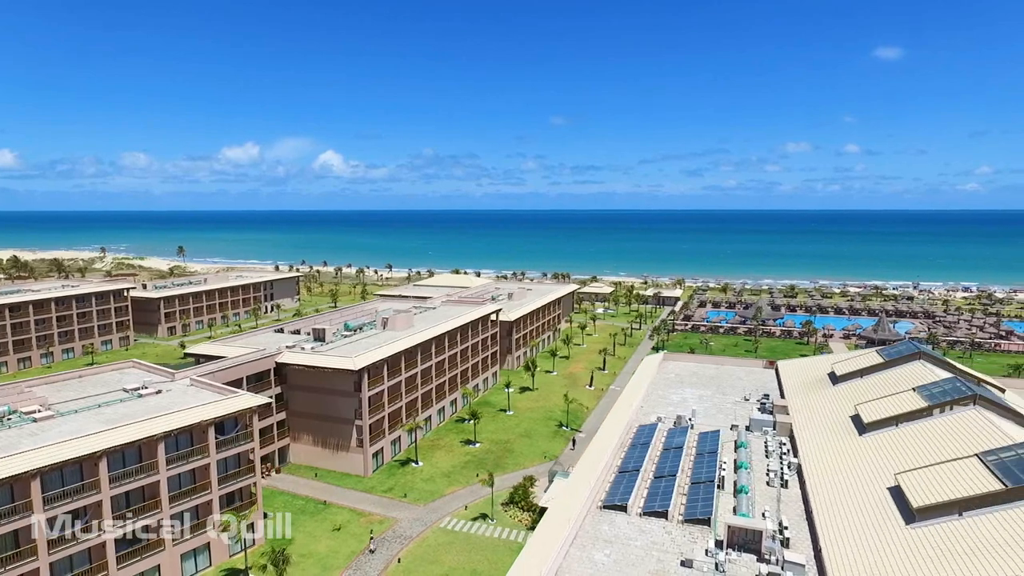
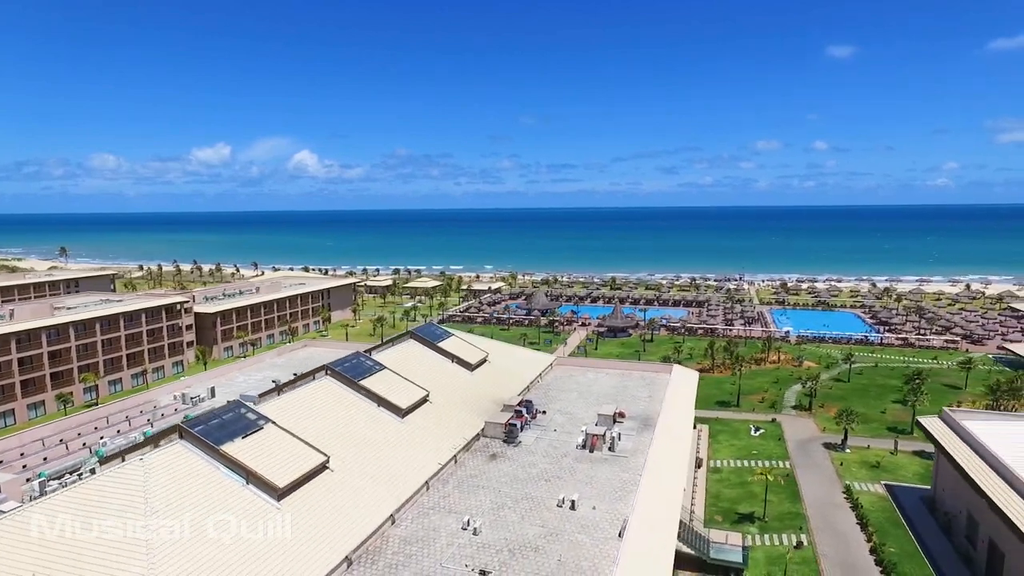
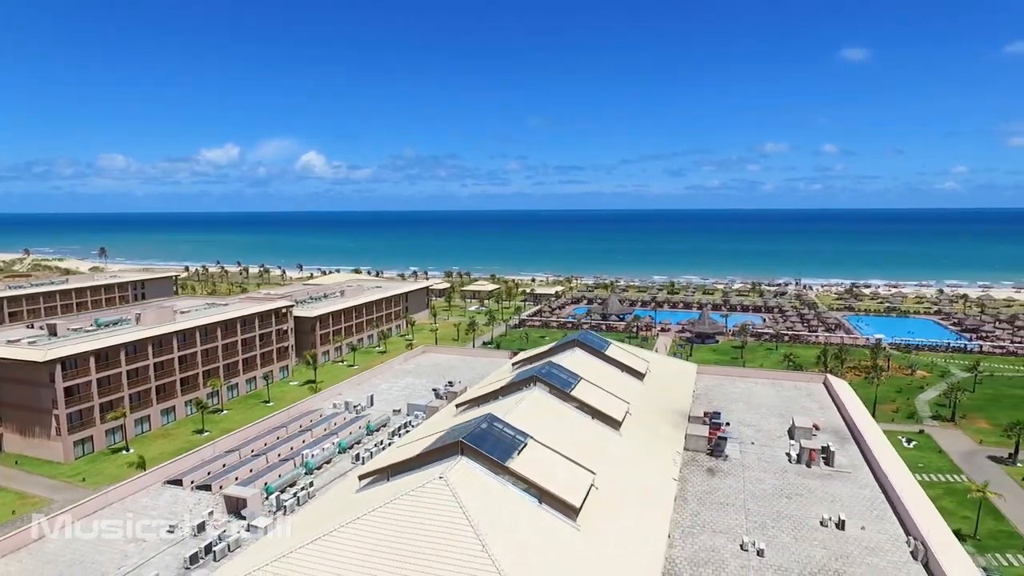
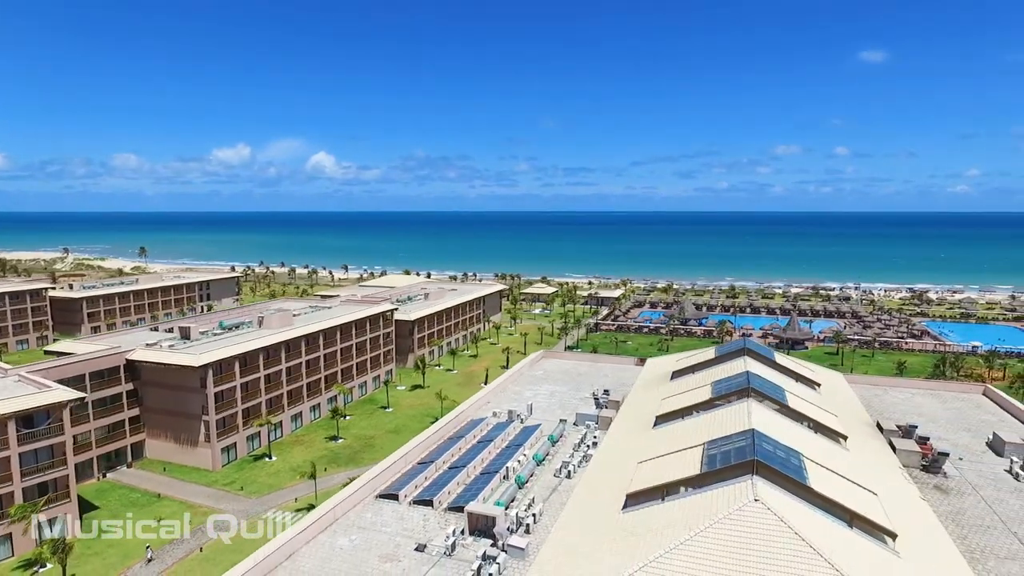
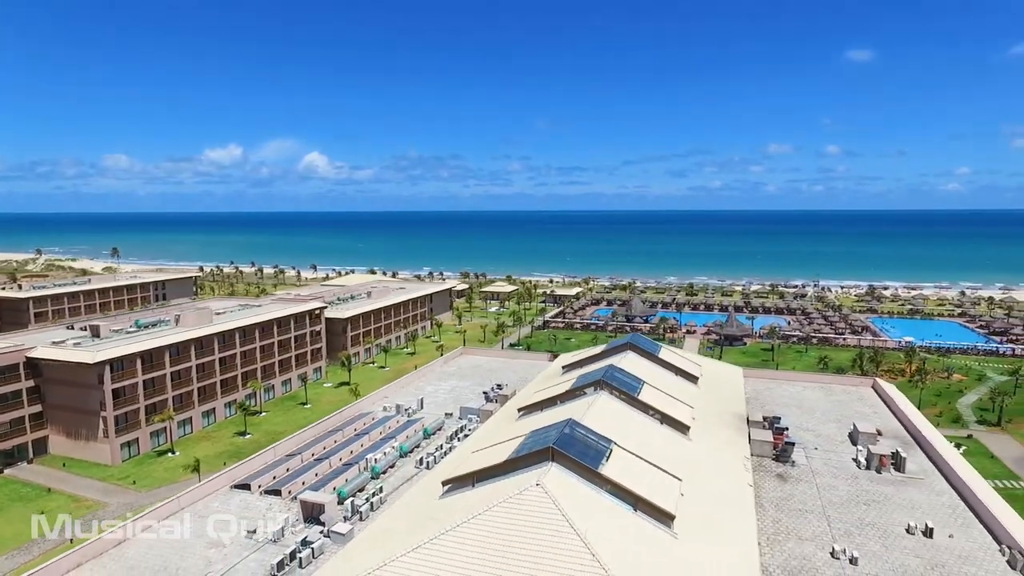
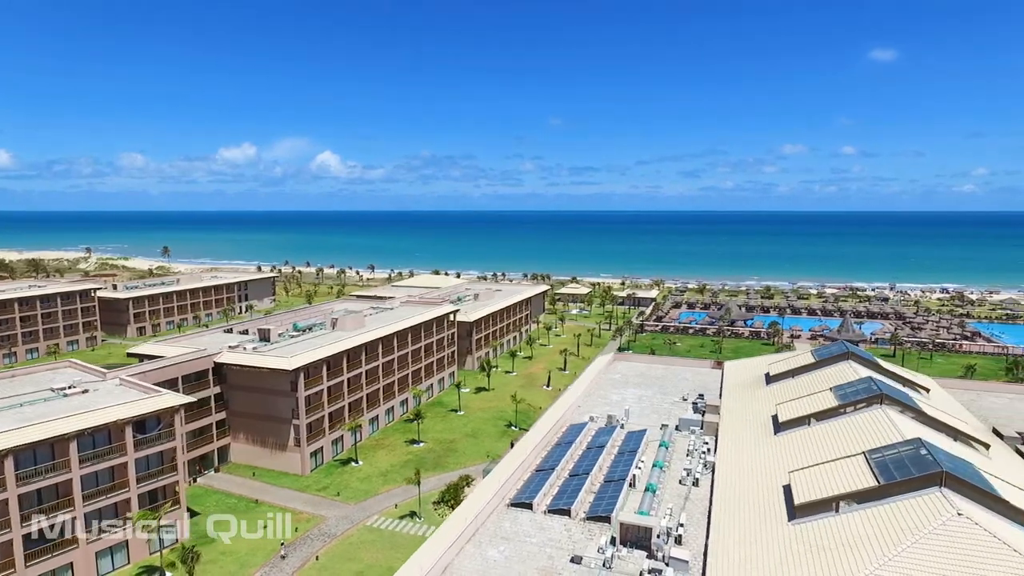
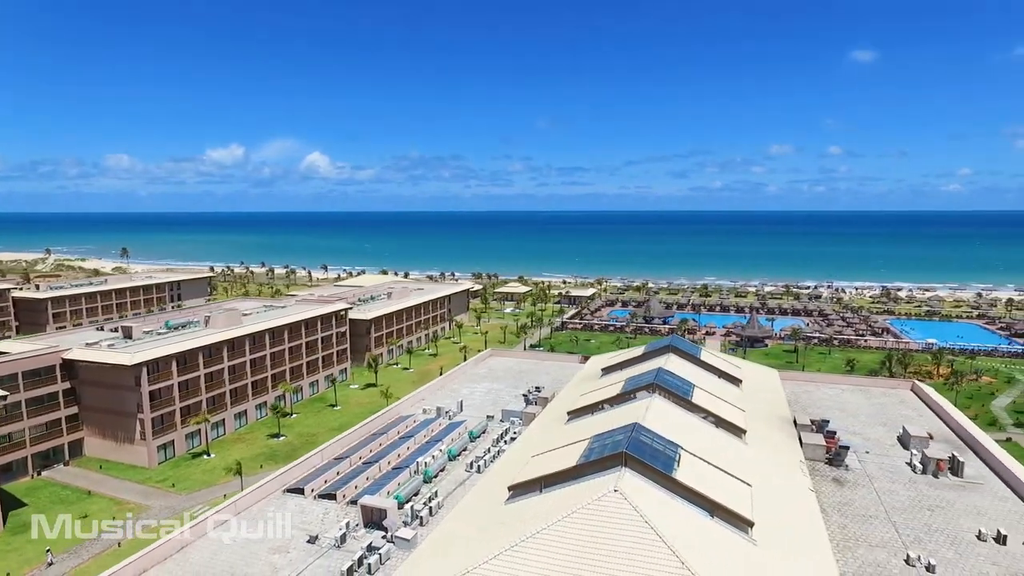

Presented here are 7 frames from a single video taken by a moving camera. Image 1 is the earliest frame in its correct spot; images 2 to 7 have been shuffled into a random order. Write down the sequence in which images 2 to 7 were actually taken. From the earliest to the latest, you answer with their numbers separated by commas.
6, 4, 7, 5, 3, 2
